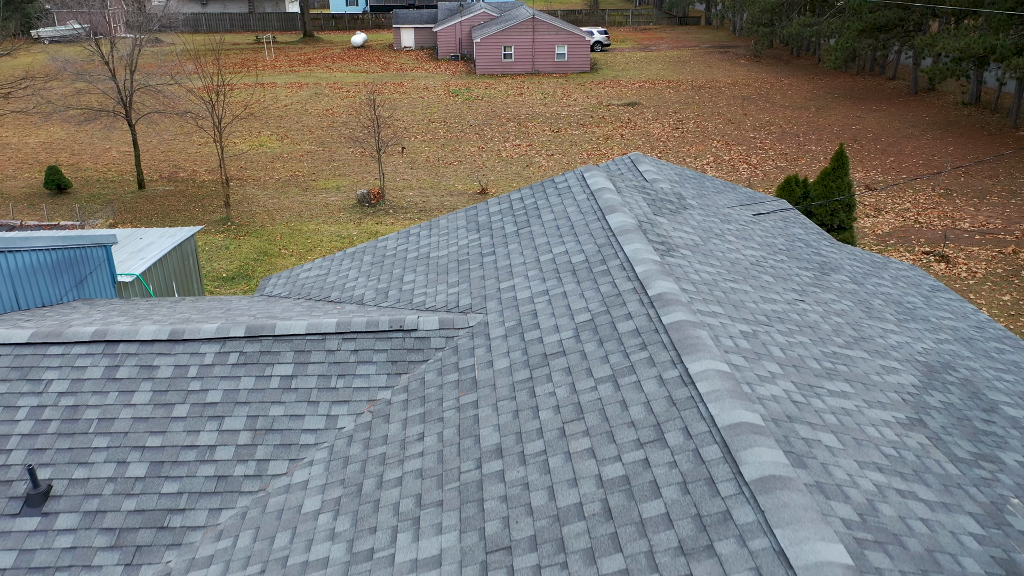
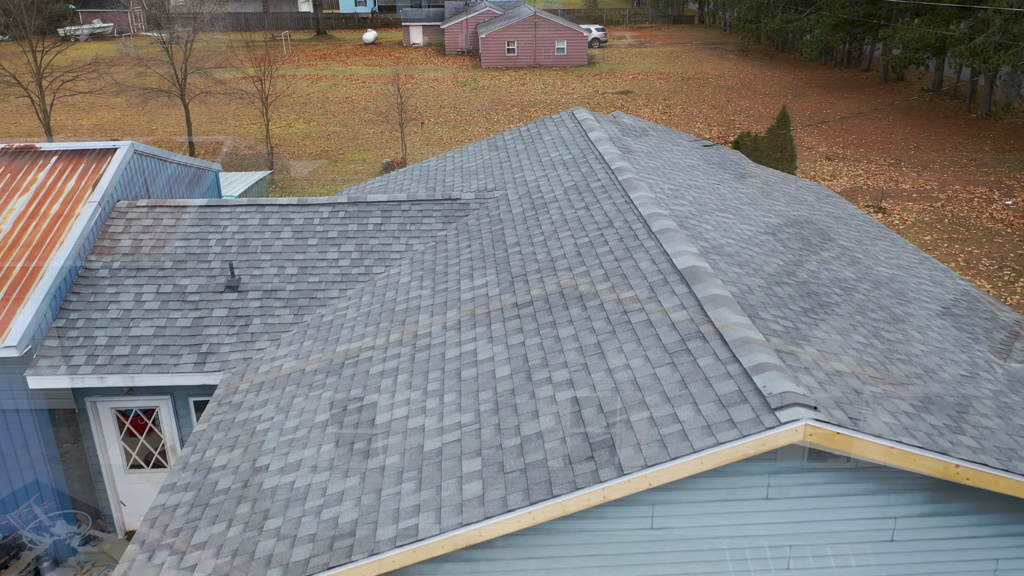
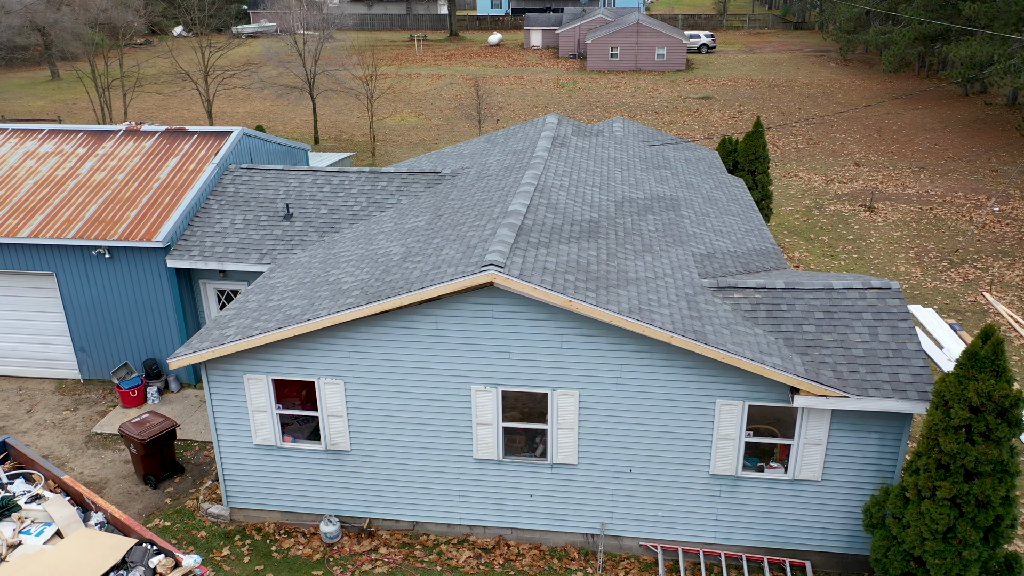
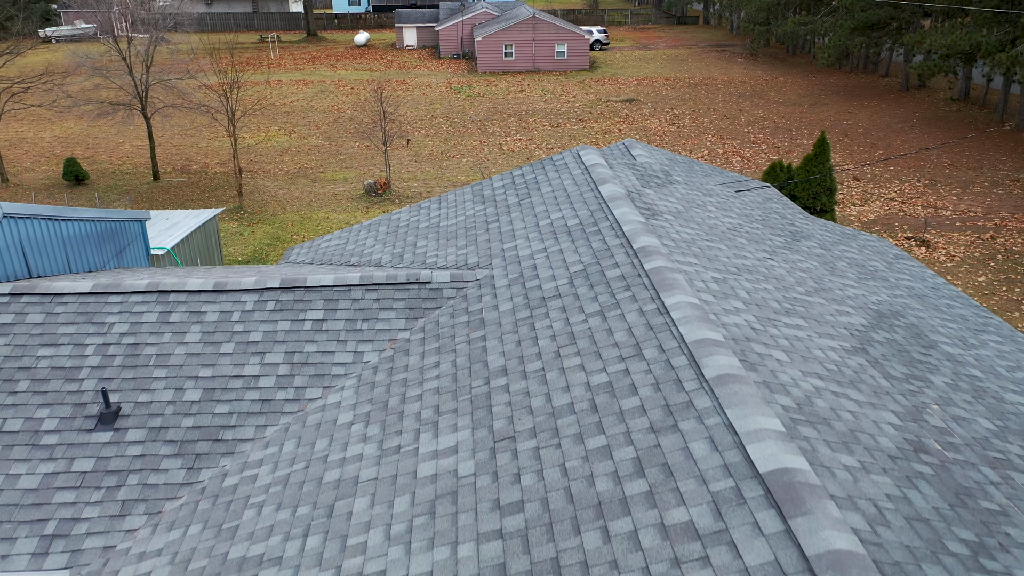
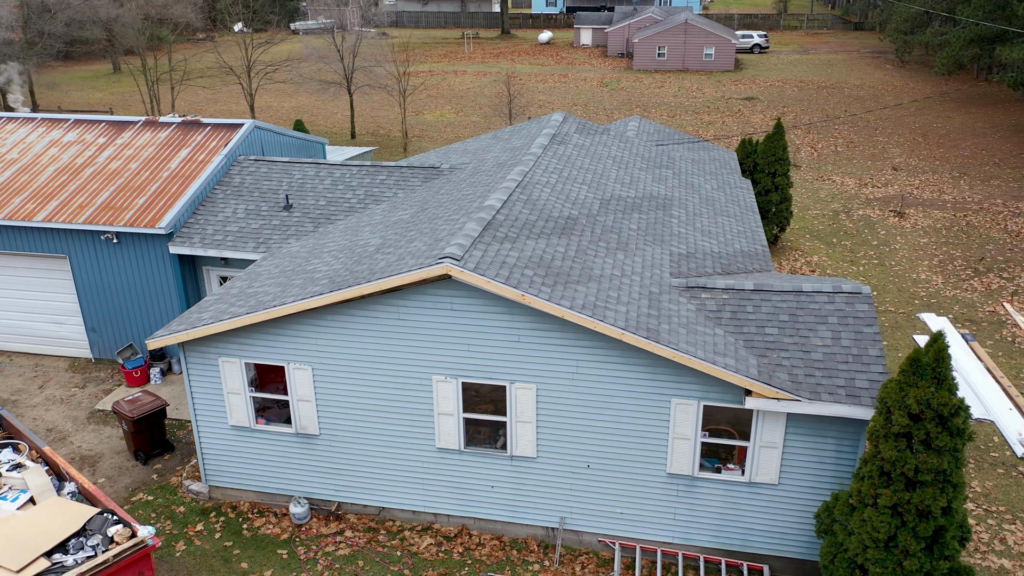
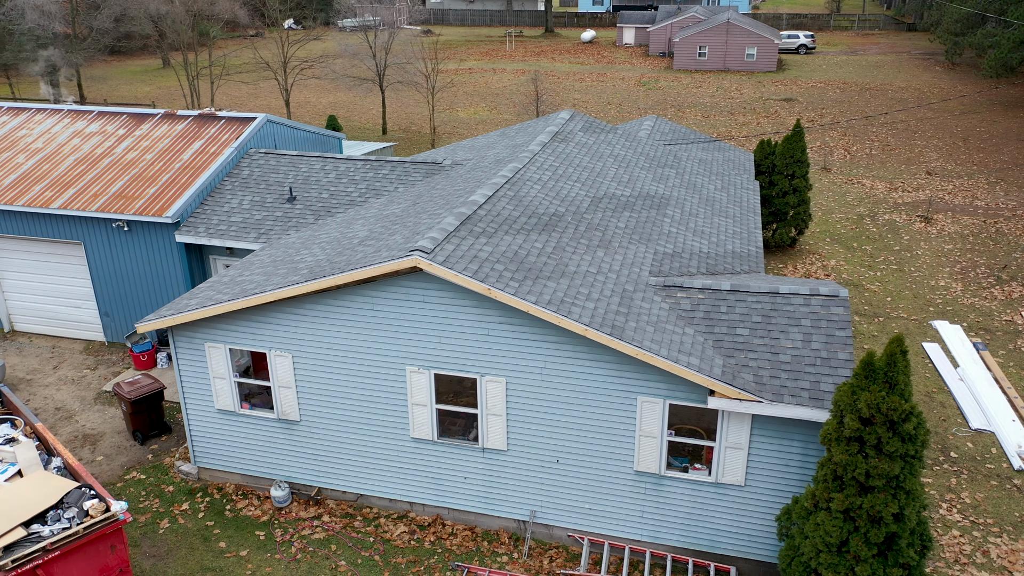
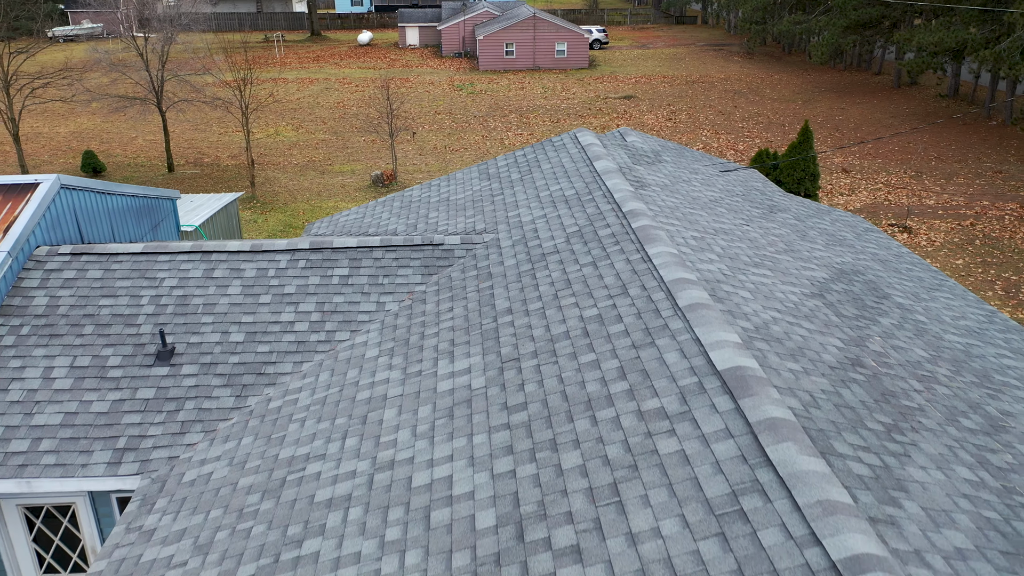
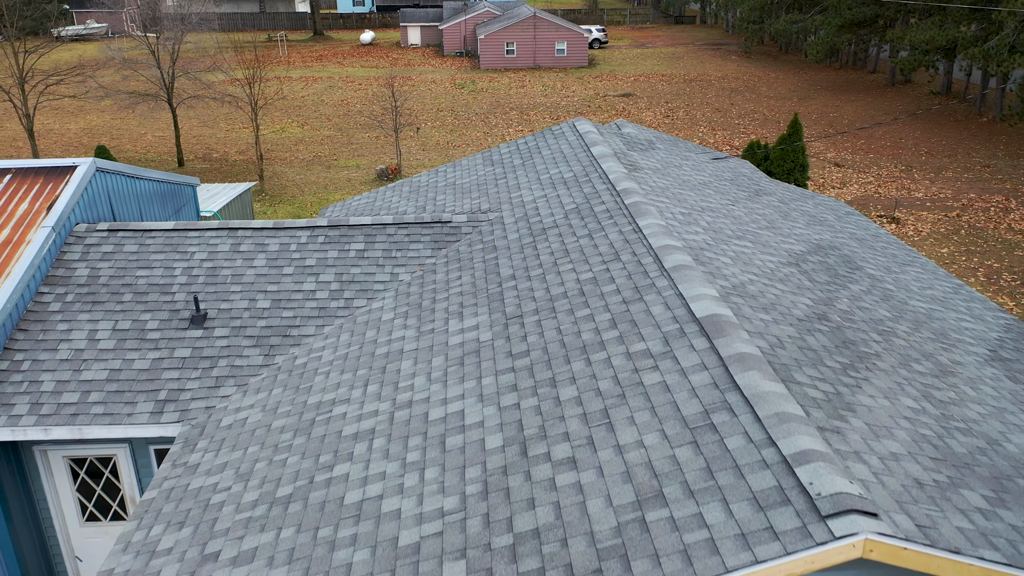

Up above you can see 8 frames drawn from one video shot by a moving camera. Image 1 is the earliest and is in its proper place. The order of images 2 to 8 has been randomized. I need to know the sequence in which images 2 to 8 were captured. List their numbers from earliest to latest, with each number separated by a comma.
4, 7, 8, 2, 3, 5, 6
